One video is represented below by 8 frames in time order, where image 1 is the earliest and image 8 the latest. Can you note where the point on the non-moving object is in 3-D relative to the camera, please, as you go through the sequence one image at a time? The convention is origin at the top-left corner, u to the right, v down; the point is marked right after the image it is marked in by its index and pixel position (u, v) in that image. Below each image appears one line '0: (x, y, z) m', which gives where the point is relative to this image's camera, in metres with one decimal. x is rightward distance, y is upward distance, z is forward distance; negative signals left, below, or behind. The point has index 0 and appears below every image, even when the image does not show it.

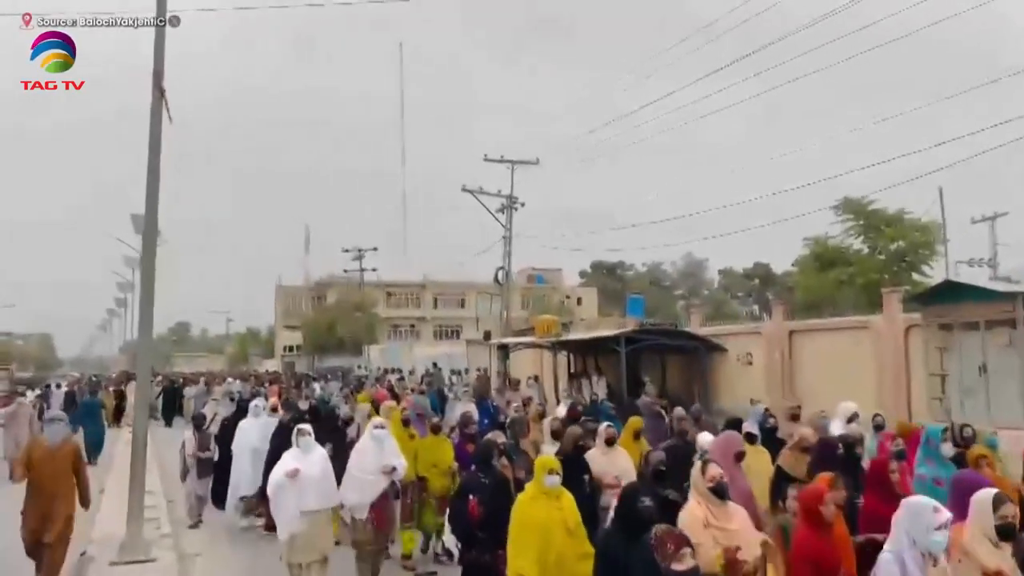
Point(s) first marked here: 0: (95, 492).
0: (-6.2, -3.1, +15.2) m
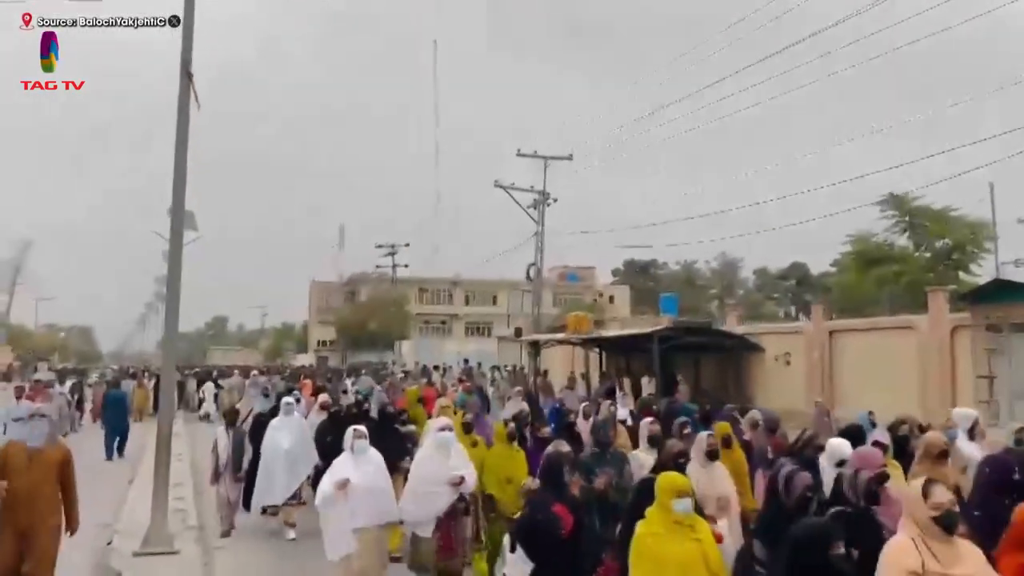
0: (-5.8, -2.9, +15.0) m
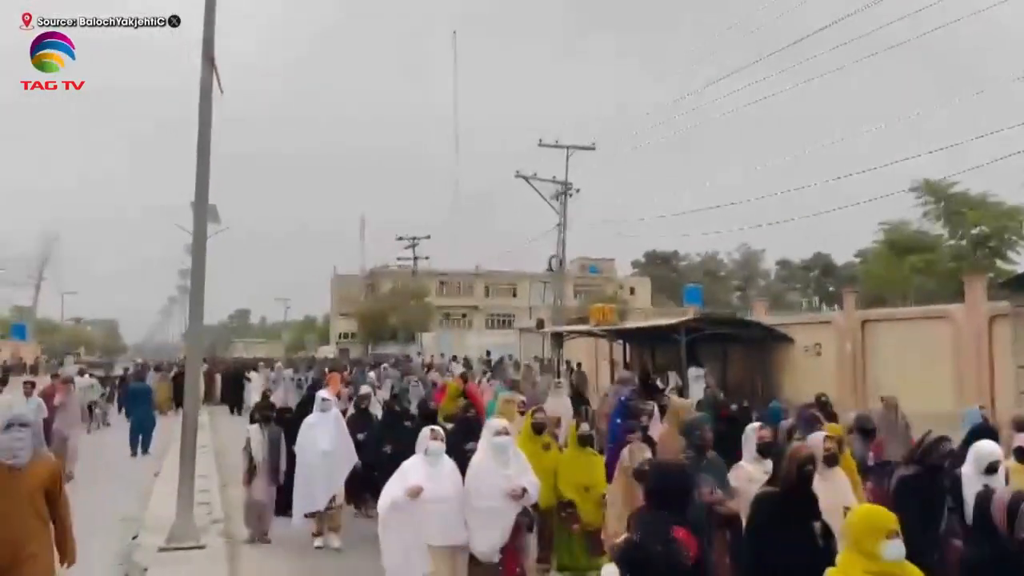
0: (-5.4, -2.8, +14.9) m
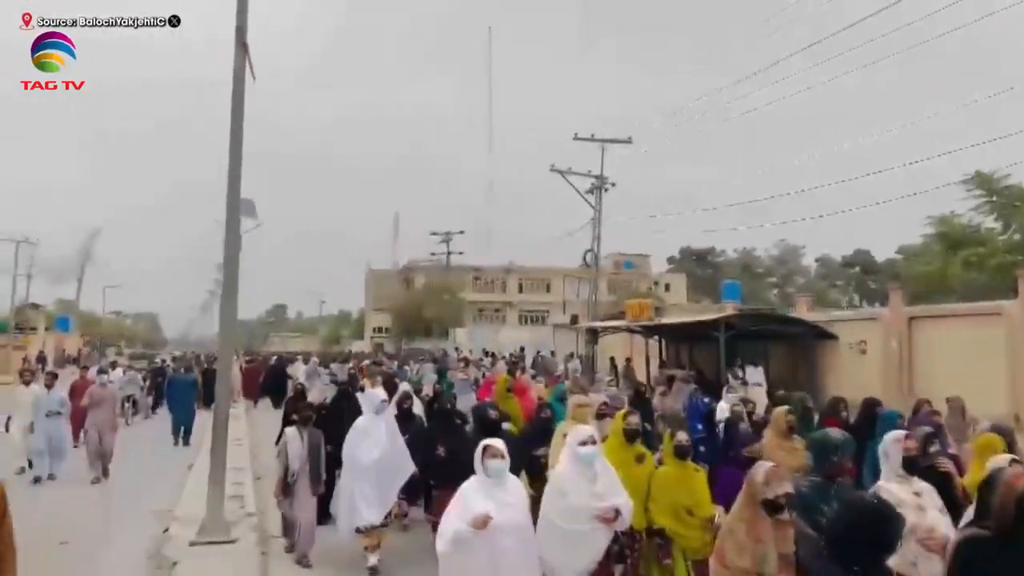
0: (-4.8, -2.7, +14.7) m
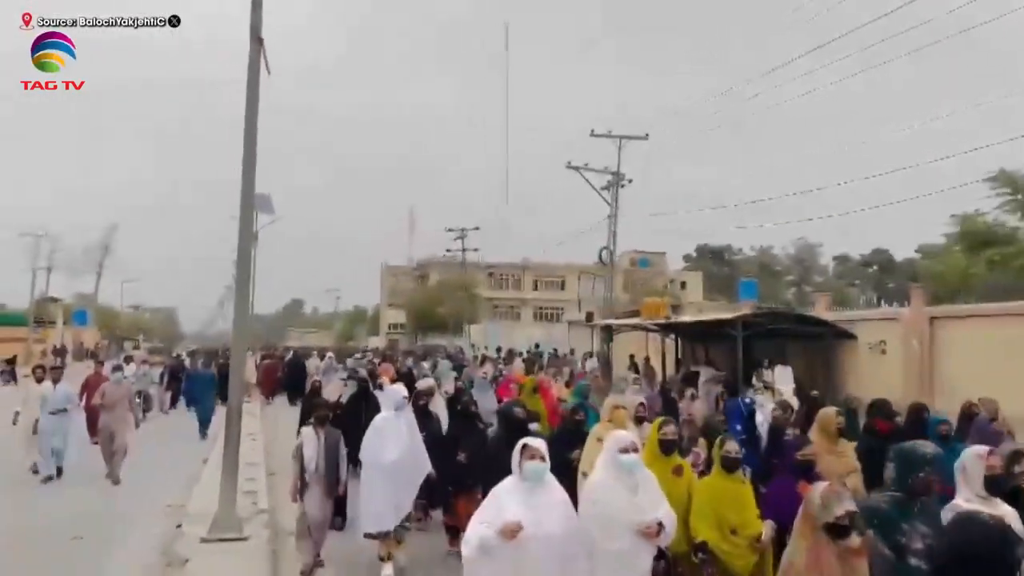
0: (-4.6, -2.6, +14.6) m
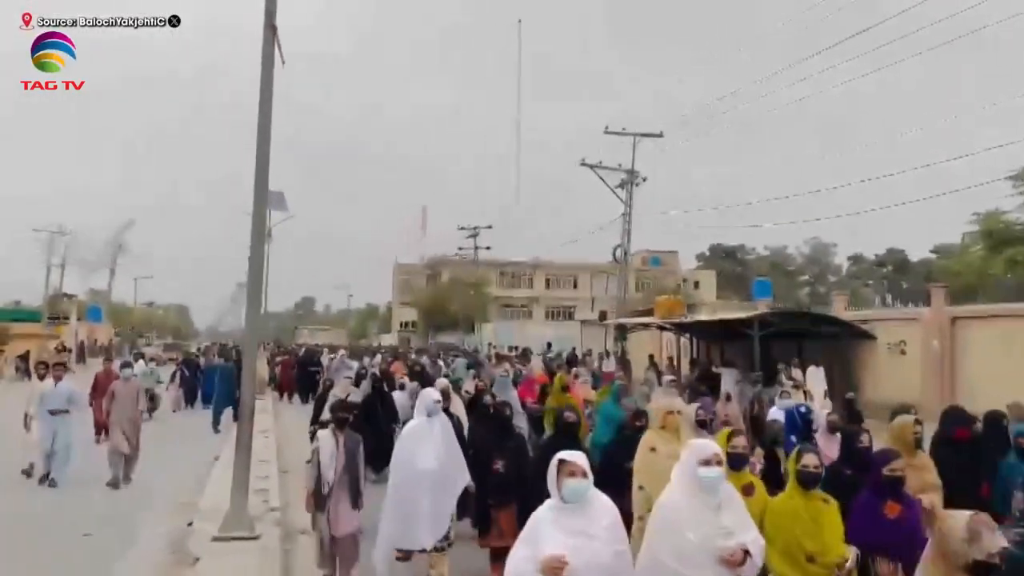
0: (-4.4, -2.5, +14.5) m
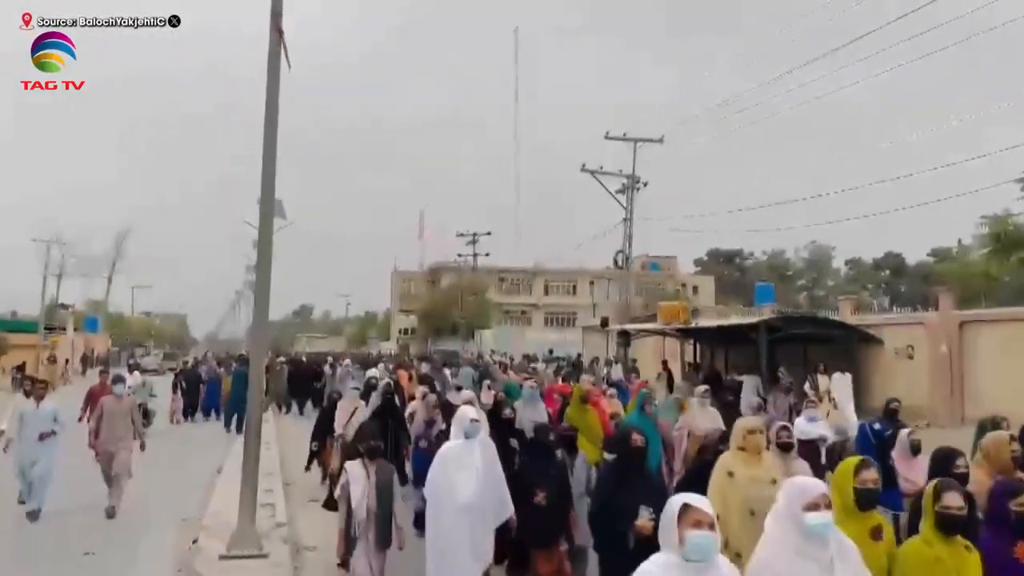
0: (-4.3, -2.7, +14.3) m
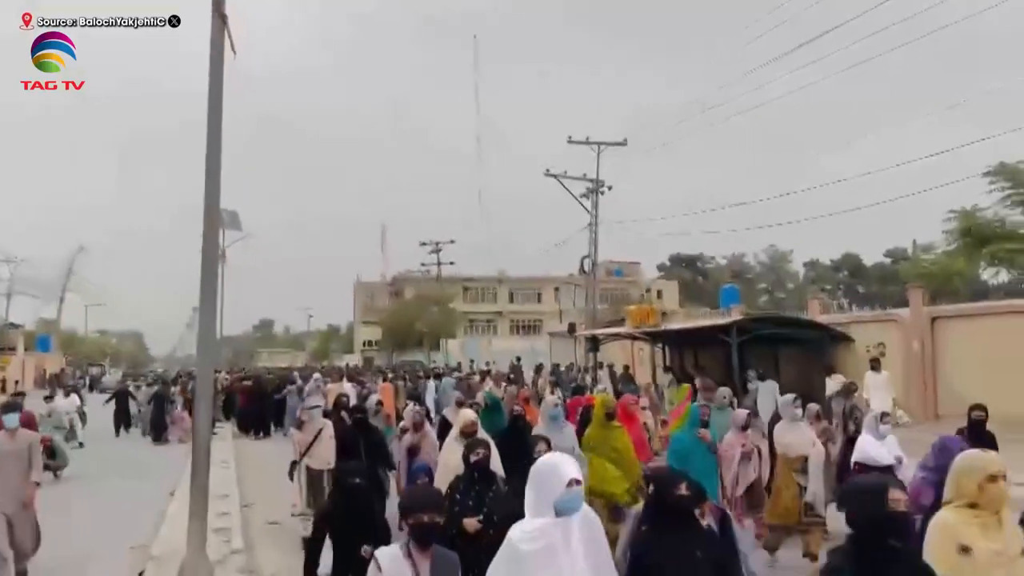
0: (-4.7, -2.8, +13.5) m
